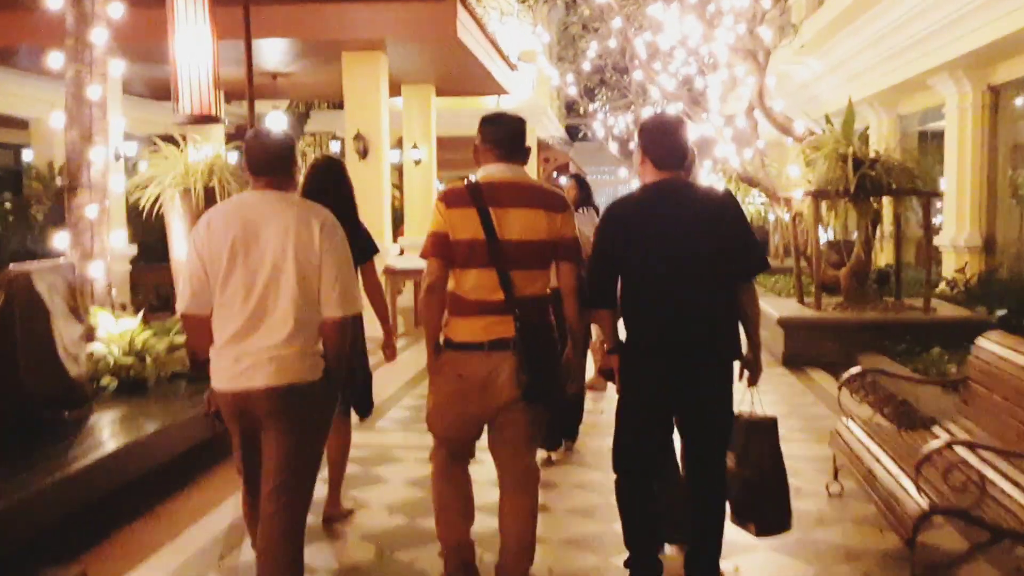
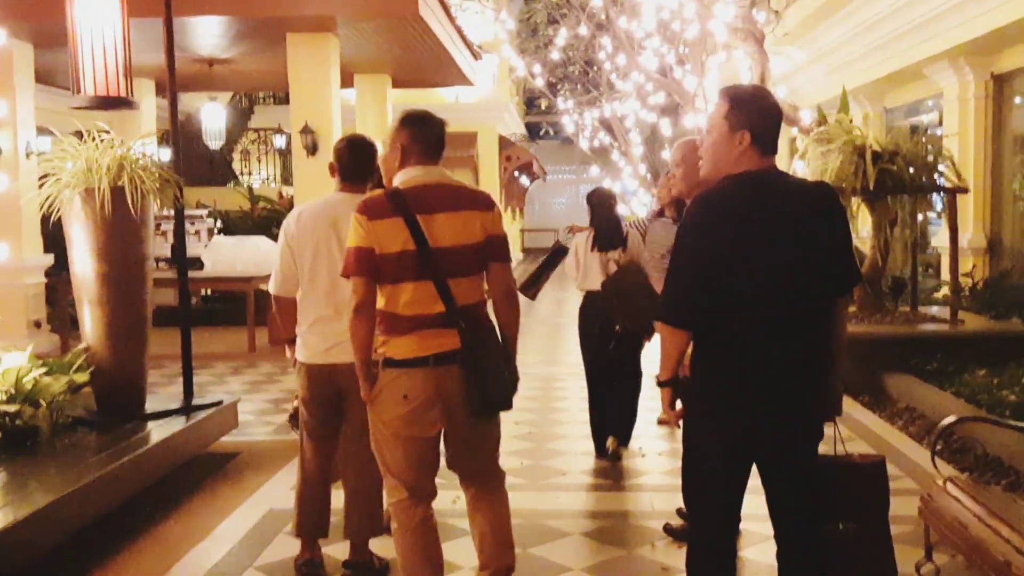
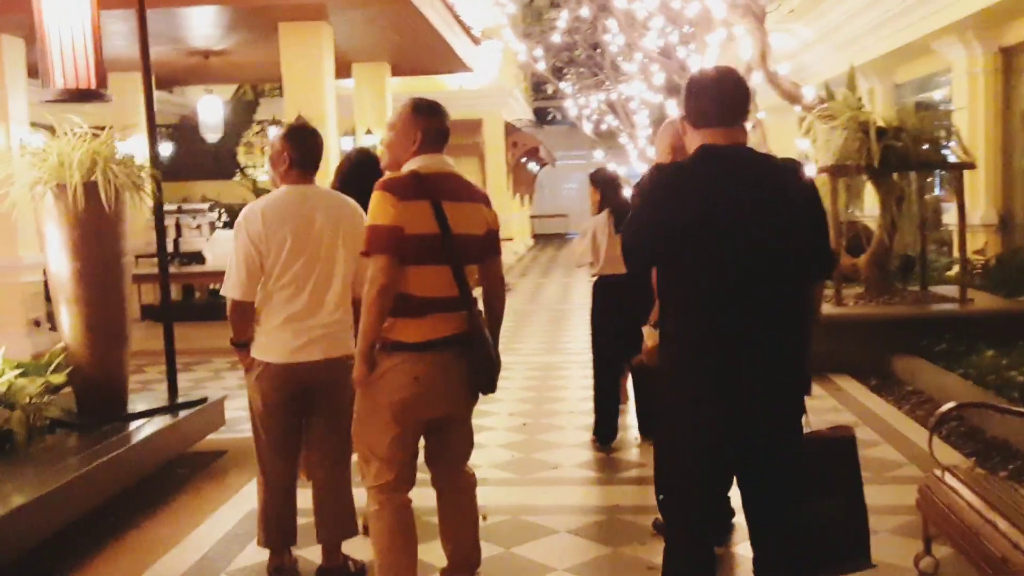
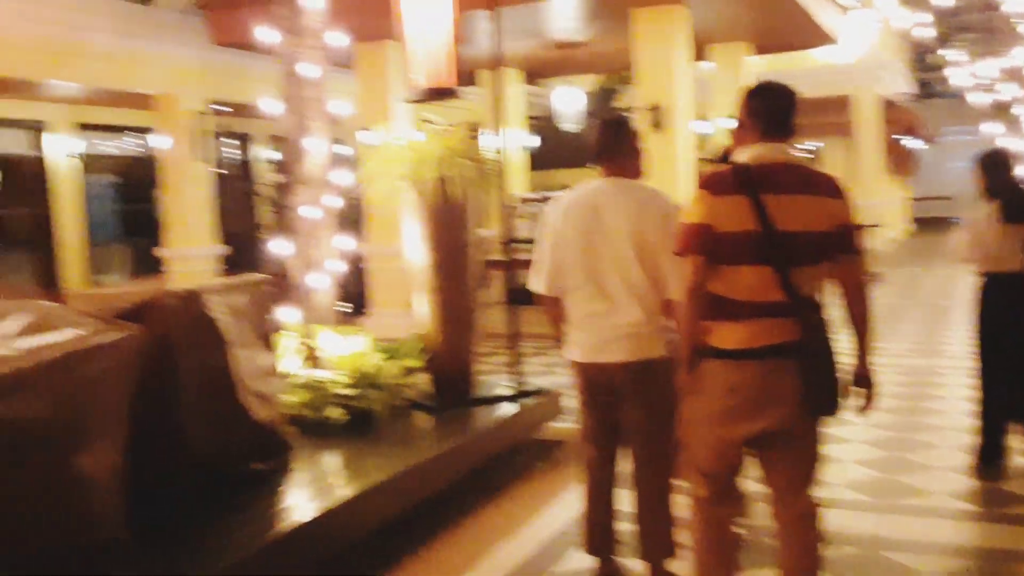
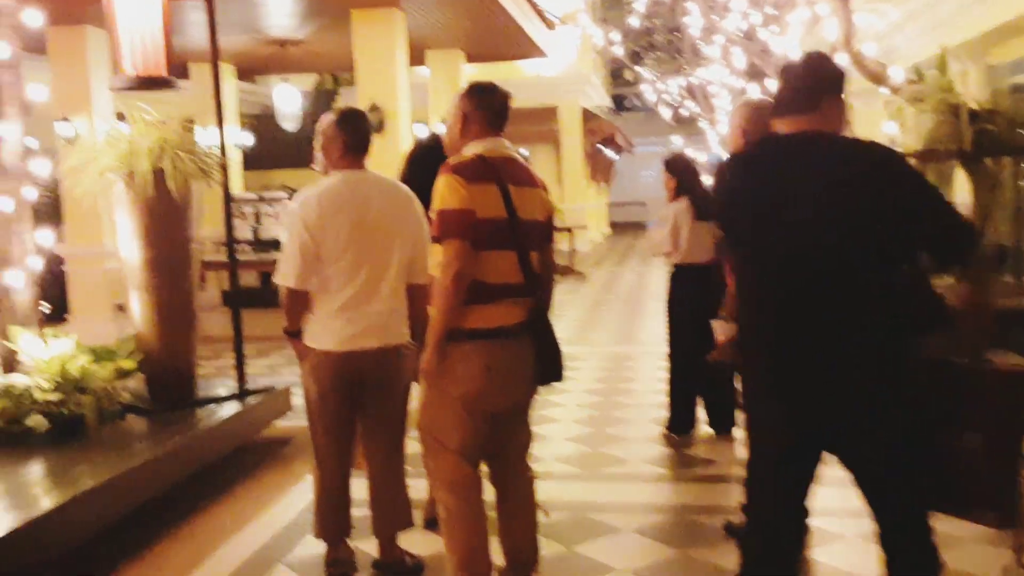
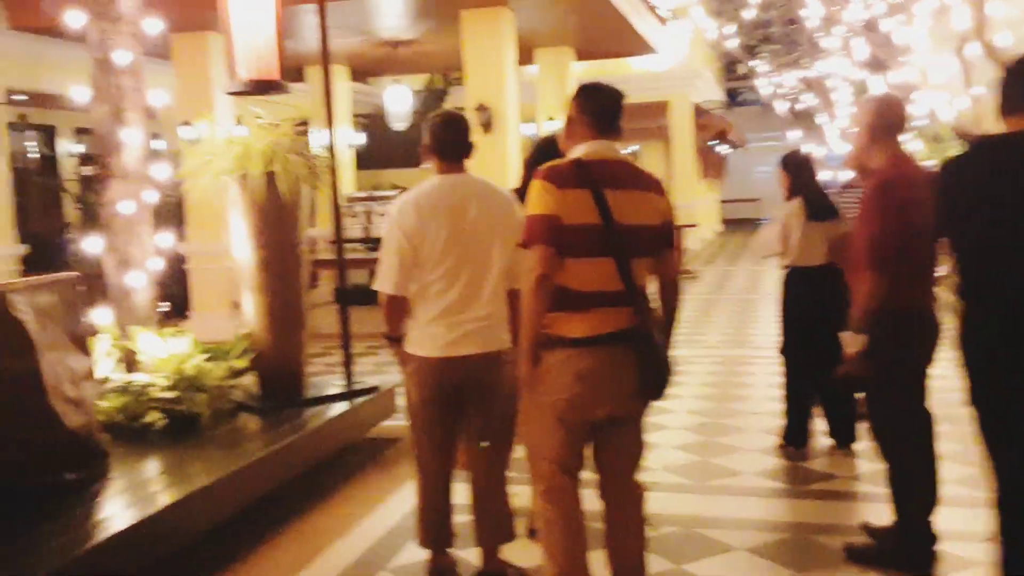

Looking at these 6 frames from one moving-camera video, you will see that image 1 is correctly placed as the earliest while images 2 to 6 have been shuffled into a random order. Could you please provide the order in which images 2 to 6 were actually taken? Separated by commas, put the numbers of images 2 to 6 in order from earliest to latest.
2, 3, 5, 6, 4
